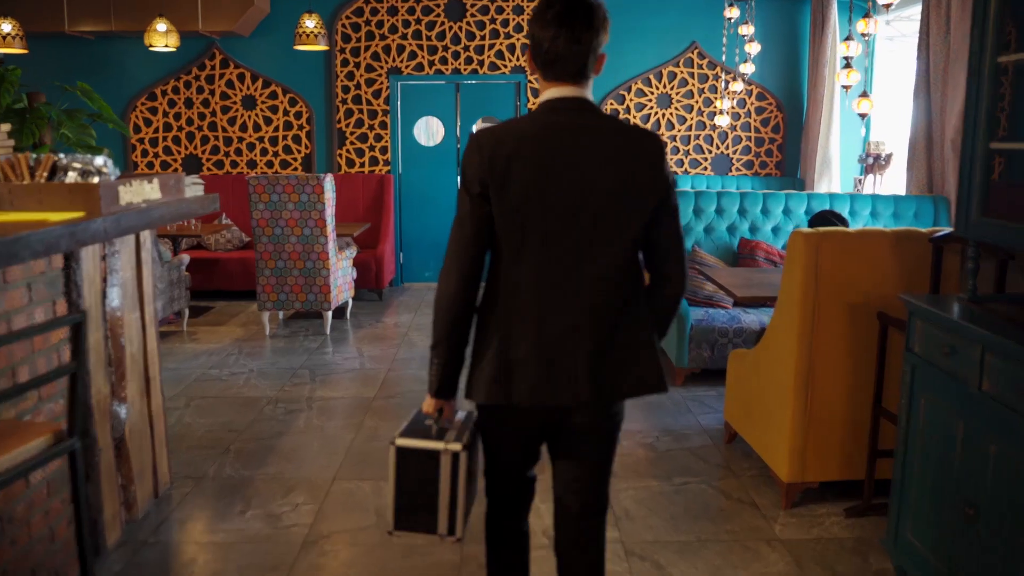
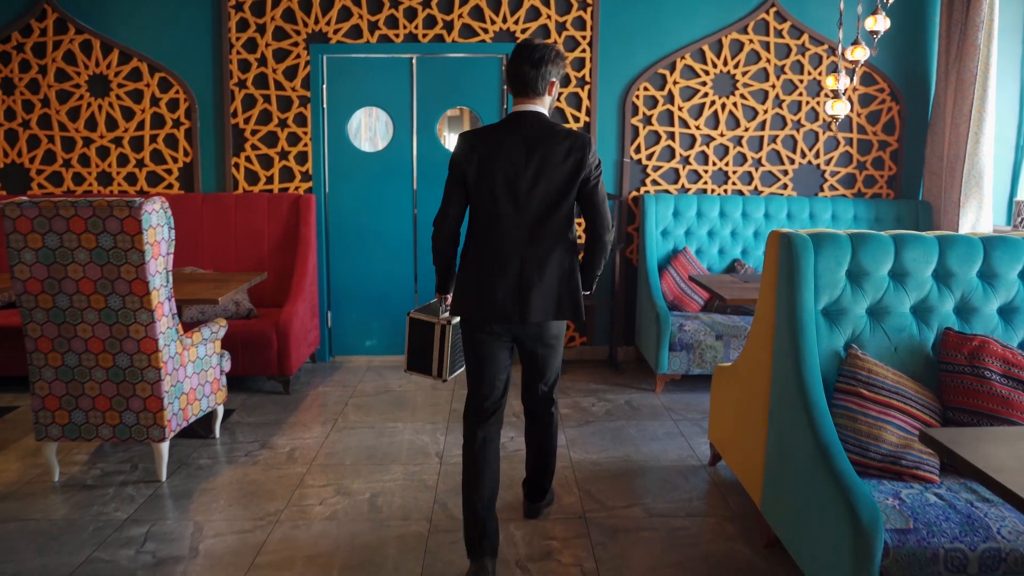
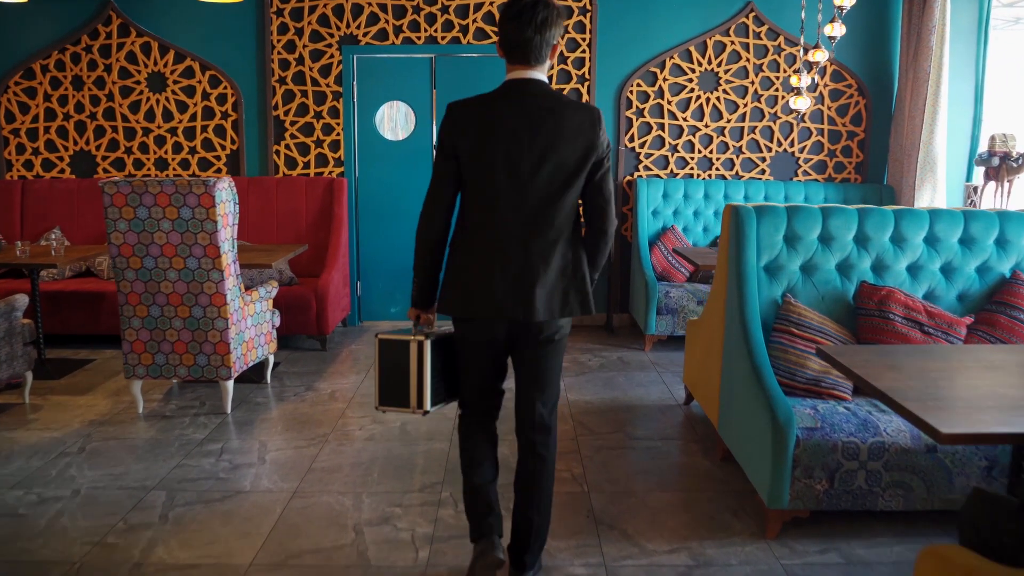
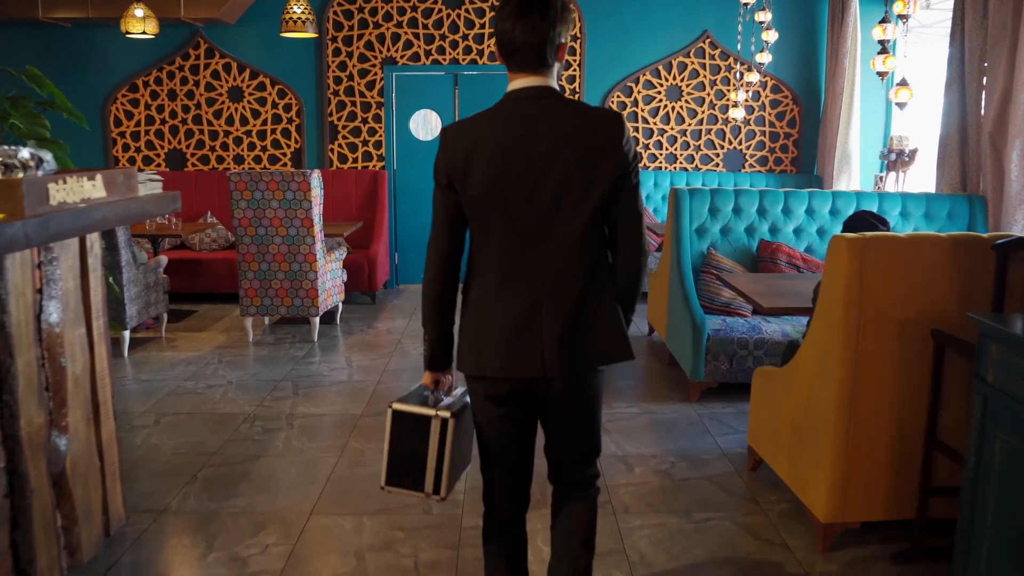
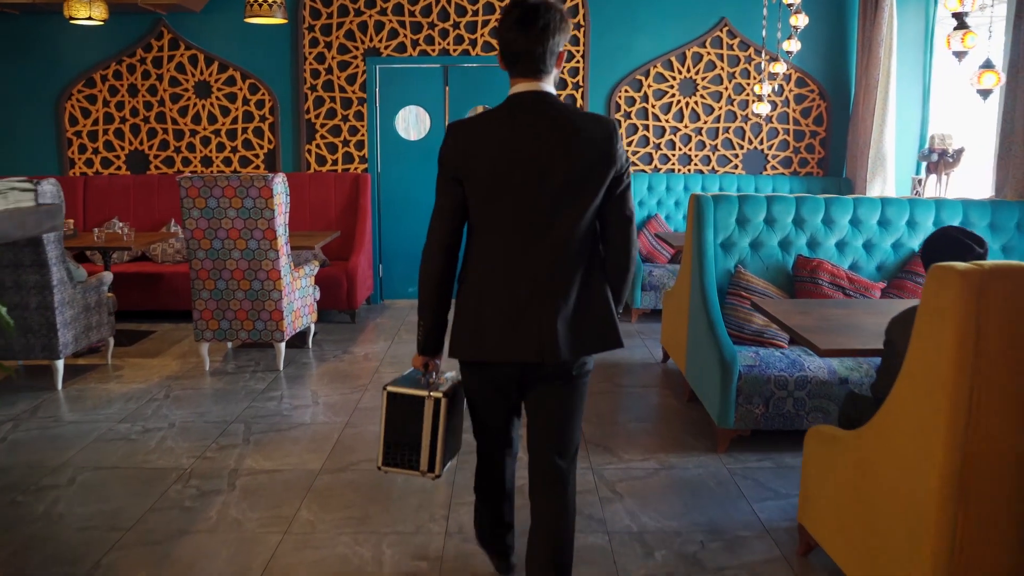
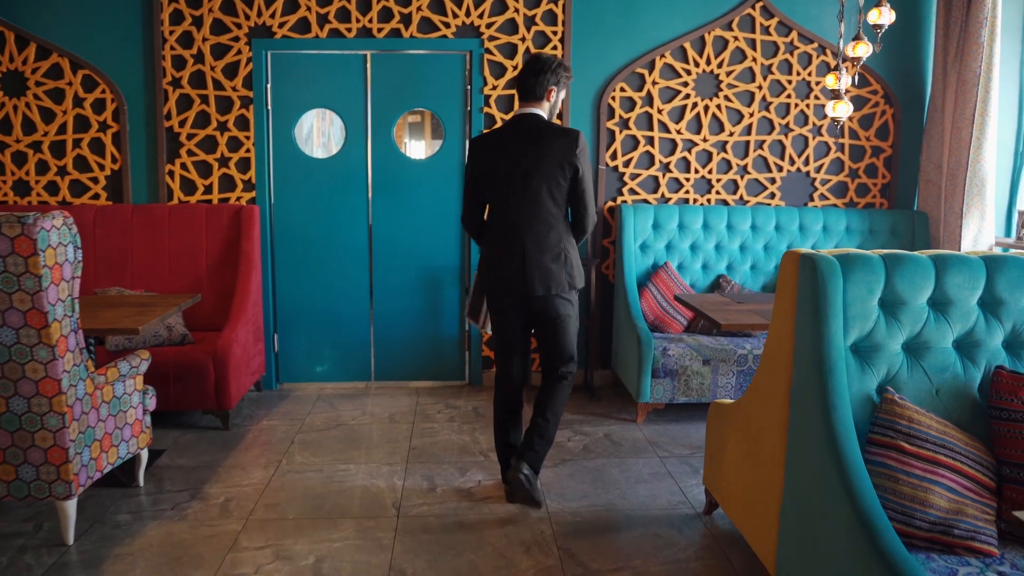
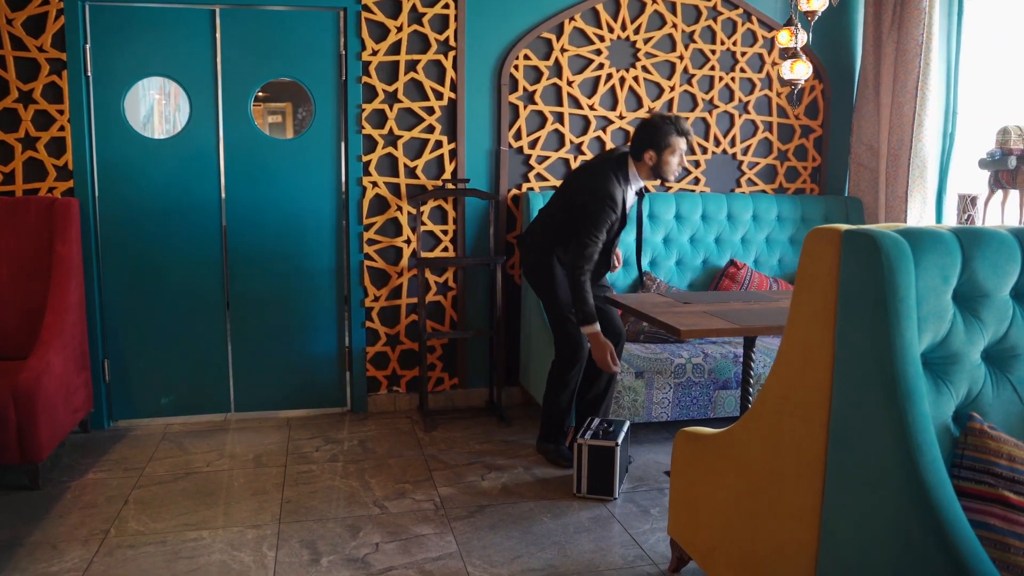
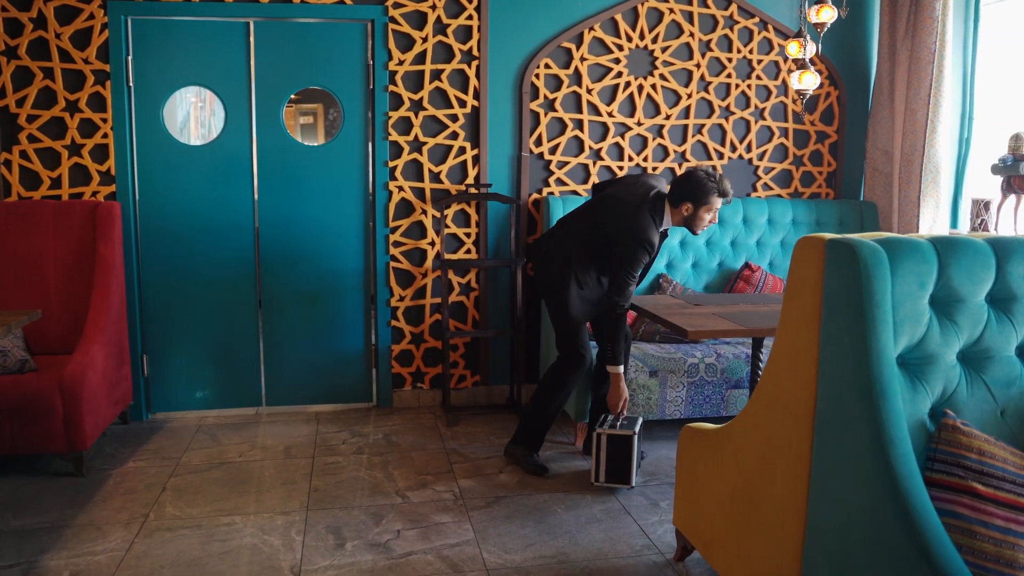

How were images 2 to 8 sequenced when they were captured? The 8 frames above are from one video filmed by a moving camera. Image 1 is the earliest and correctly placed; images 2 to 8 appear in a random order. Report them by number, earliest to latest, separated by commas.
4, 5, 3, 2, 6, 8, 7
